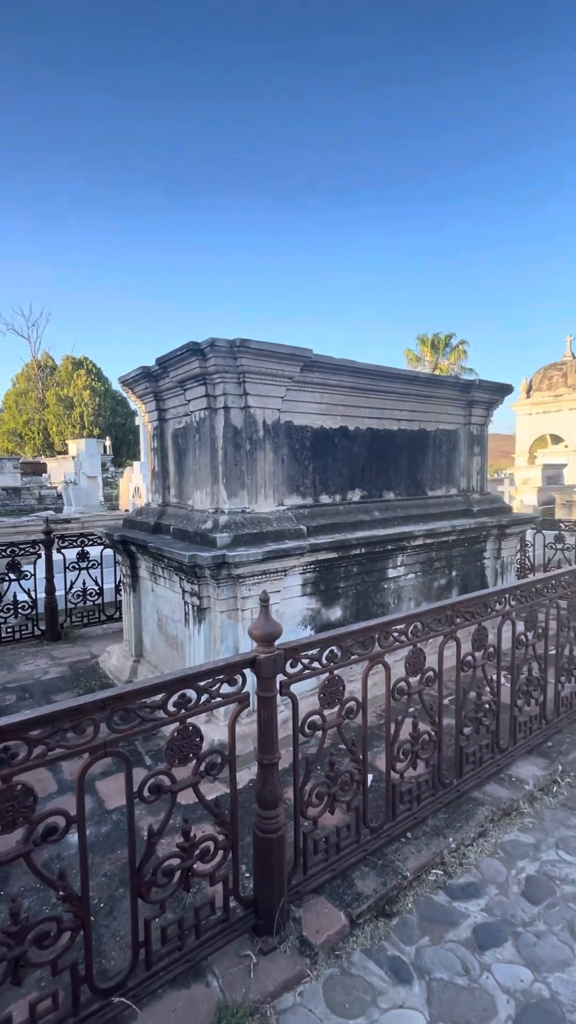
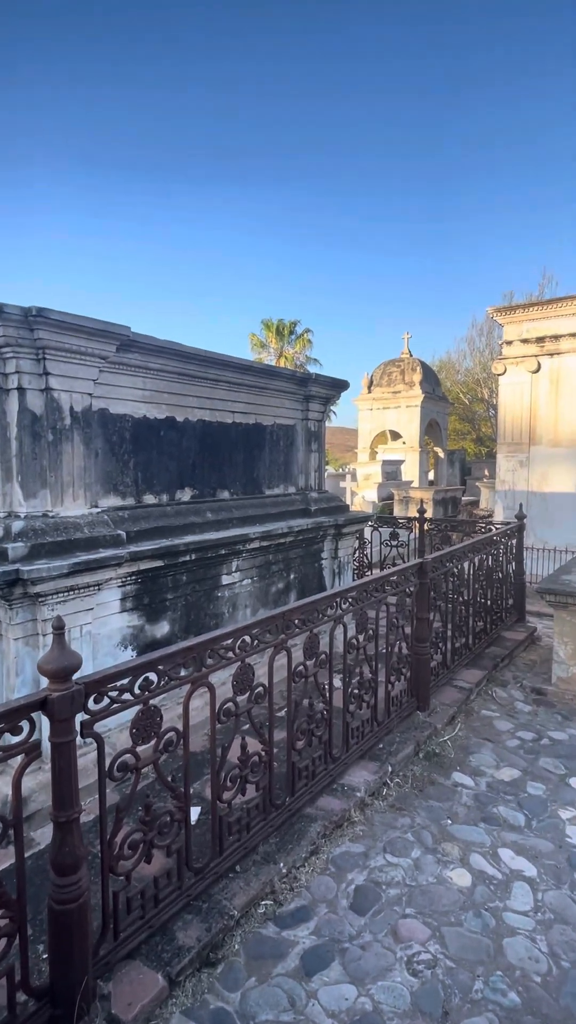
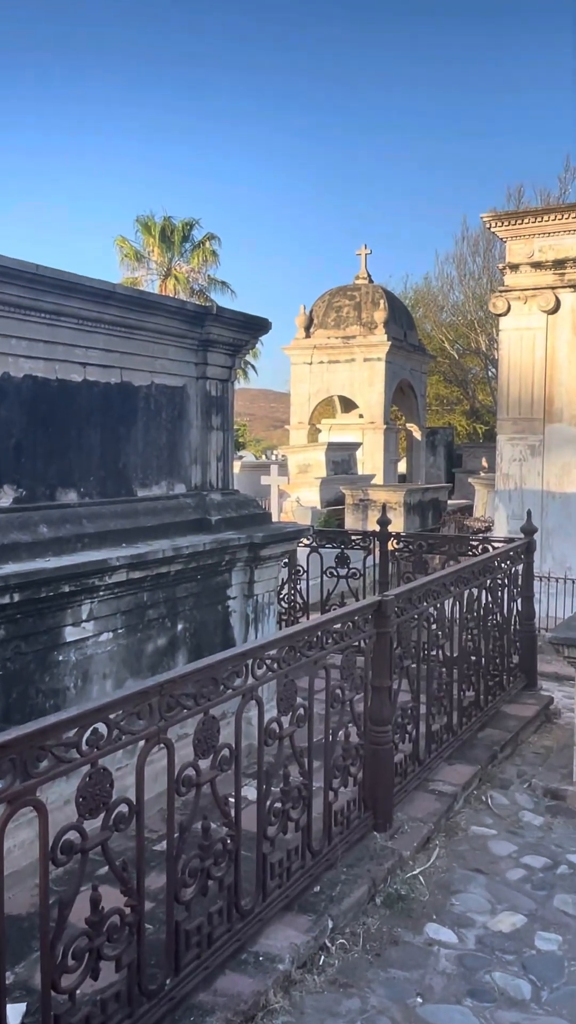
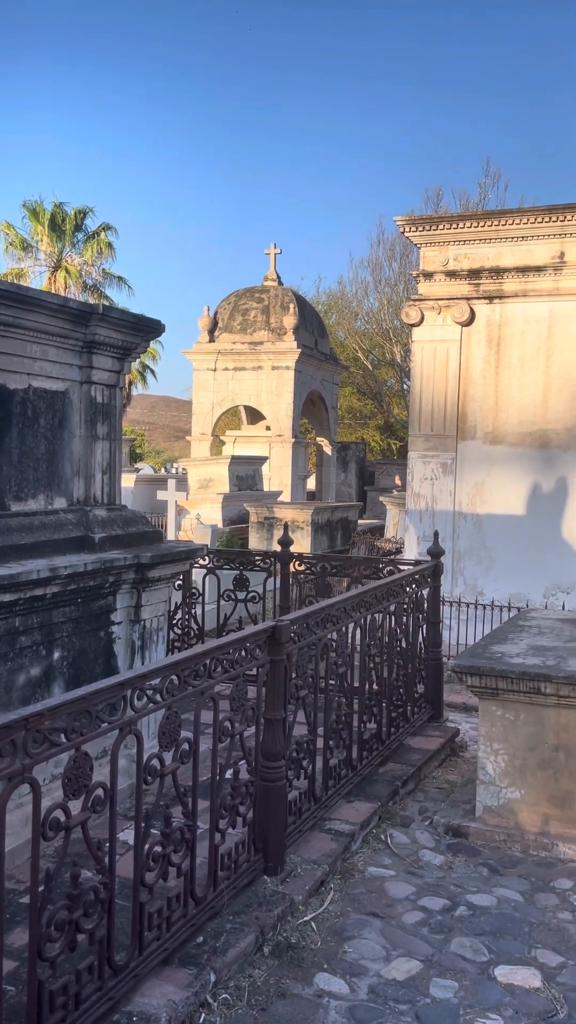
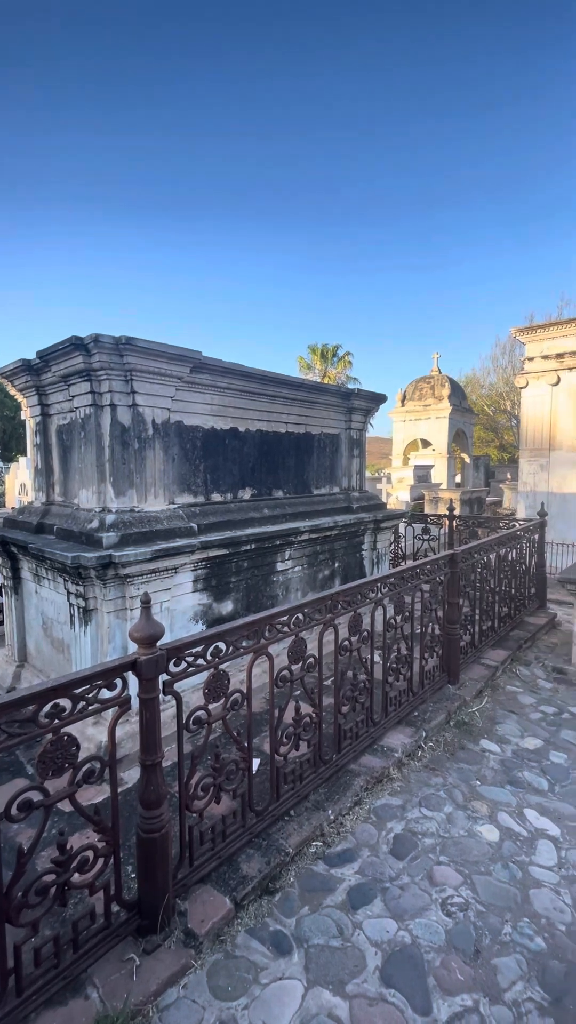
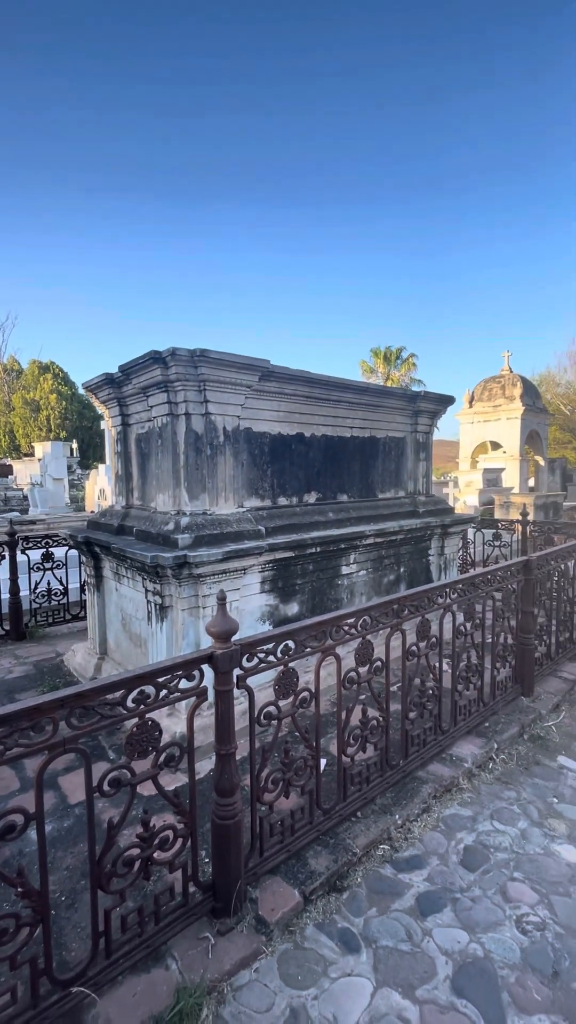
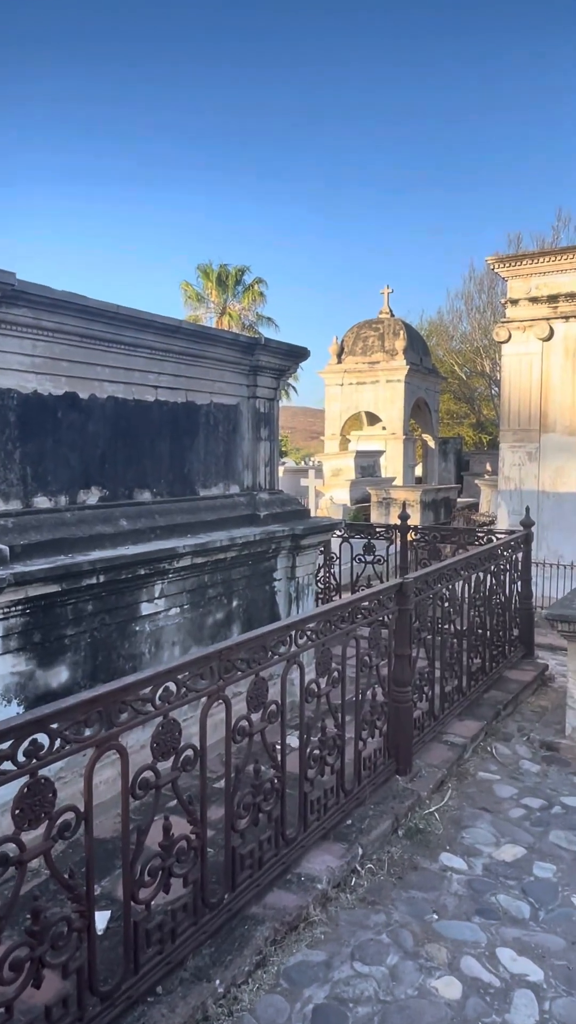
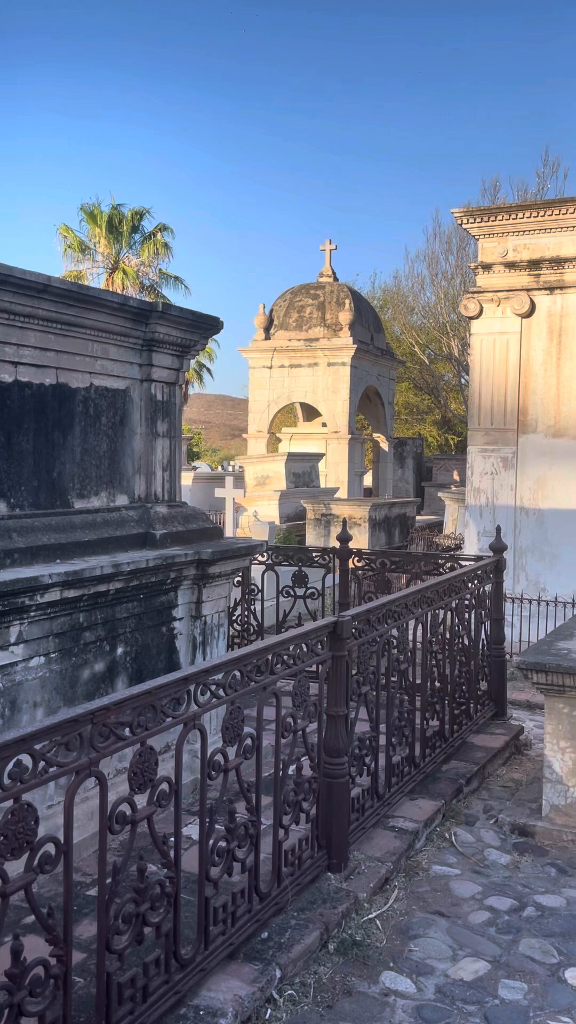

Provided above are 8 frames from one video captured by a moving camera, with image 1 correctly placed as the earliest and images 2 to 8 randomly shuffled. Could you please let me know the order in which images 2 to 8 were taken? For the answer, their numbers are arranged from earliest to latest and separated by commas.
6, 5, 2, 7, 3, 8, 4
